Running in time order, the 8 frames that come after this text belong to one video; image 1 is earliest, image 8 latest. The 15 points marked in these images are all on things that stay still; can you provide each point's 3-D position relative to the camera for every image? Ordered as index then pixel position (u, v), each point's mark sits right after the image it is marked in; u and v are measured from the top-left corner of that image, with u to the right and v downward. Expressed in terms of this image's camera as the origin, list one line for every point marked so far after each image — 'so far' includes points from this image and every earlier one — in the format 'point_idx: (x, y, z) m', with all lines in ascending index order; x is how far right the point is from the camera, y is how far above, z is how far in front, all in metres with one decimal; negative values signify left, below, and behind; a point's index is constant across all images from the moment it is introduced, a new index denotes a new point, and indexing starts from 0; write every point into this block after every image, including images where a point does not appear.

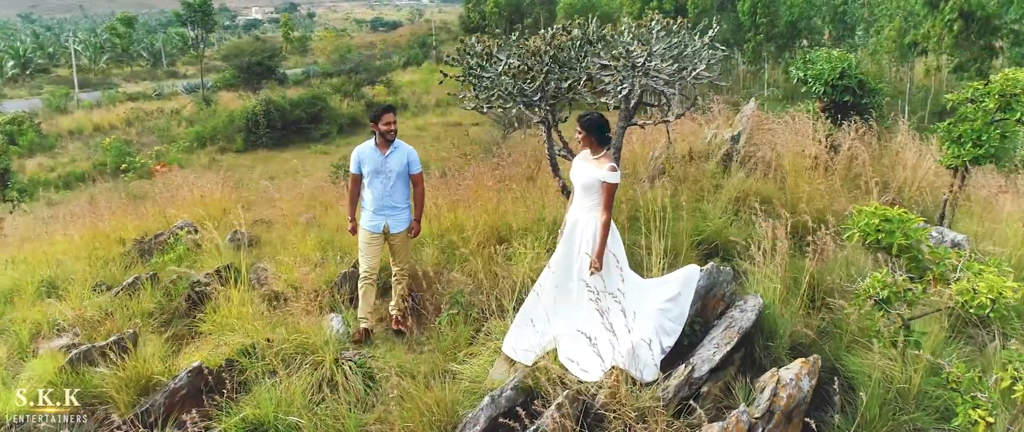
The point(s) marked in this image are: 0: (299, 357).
0: (-0.8, -0.6, +3.2) m
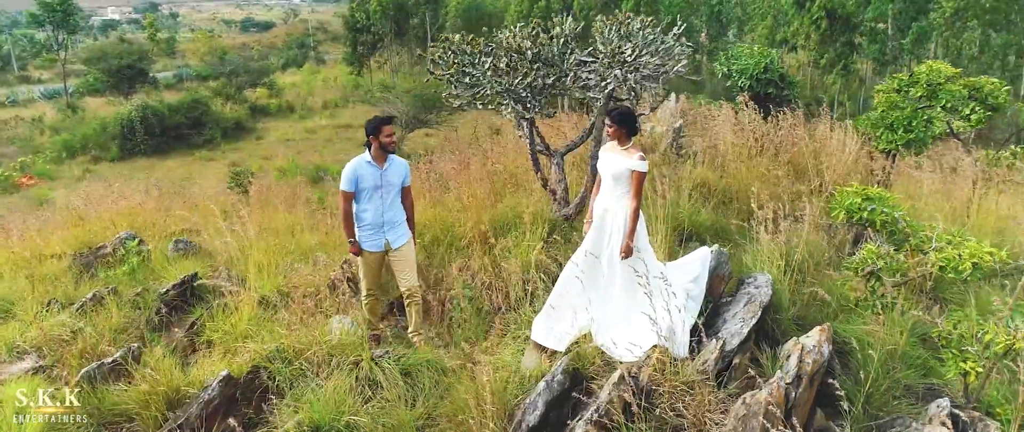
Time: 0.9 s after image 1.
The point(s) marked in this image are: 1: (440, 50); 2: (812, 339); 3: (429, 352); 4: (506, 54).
0: (-0.7, -0.6, +3.2) m
1: (-0.3, +1.0, +4.7) m
2: (+1.2, -0.5, +3.0) m
3: (-0.3, -0.6, +3.3) m
4: (+0.1, +1.0, +4.4) m
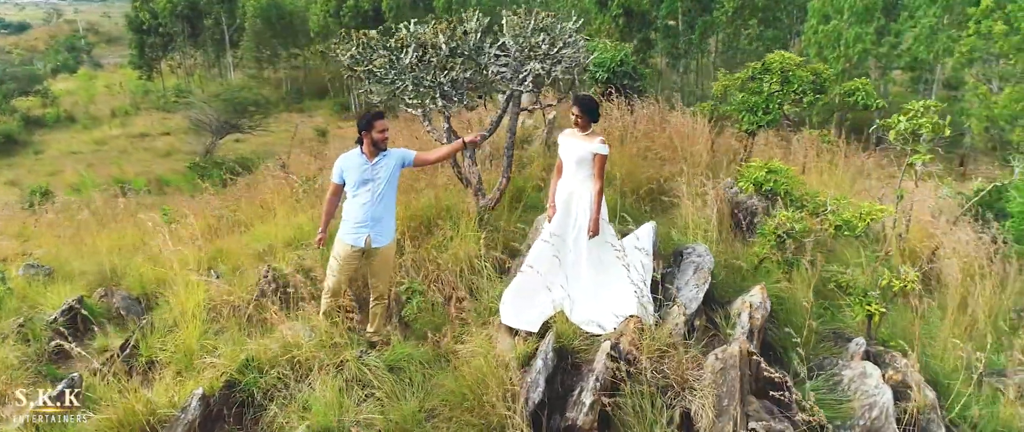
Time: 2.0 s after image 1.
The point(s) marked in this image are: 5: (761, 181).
0: (-0.8, -0.6, +3.1) m
1: (-0.9, +1.0, +4.6) m
2: (+1.1, -0.4, +3.4) m
3: (-0.5, -0.5, +3.3) m
4: (-0.4, +1.0, +4.4) m
5: (+1.3, +0.2, +4.0) m
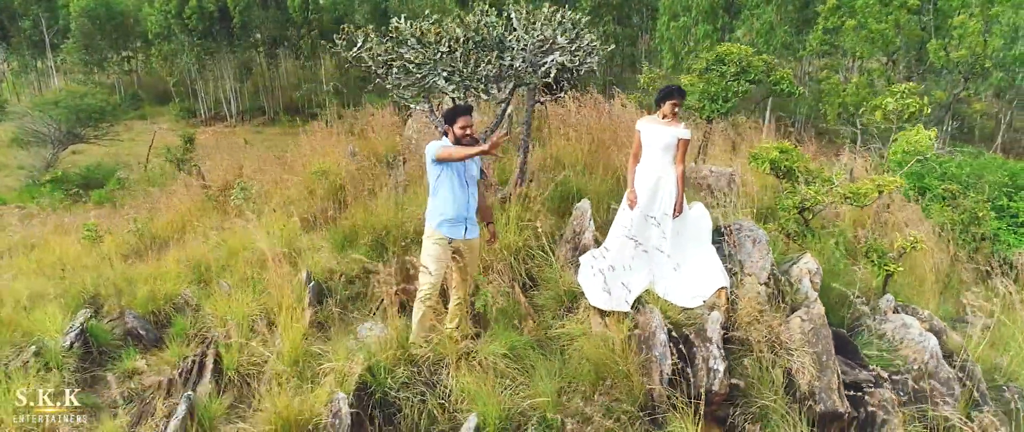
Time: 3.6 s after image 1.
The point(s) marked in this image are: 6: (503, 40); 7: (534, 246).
0: (-0.3, -0.6, +3.0) m
1: (-0.8, +1.0, +4.5) m
2: (+1.4, -0.2, +3.7) m
3: (0.0, -0.5, +3.3) m
4: (-0.3, +1.0, +4.4) m
5: (+1.5, +0.3, +4.4) m
6: (0.0, +1.0, +4.5) m
7: (+0.1, -0.2, +4.0) m
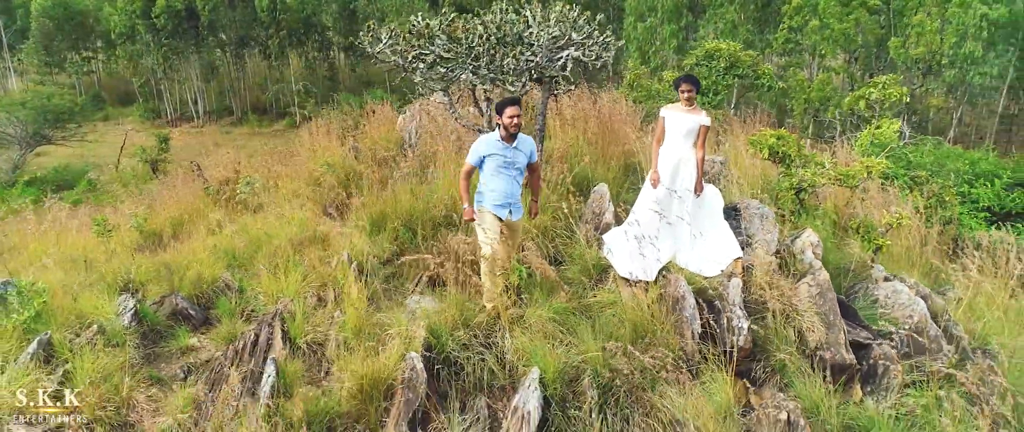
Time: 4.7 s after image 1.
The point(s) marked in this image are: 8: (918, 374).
0: (-0.1, -0.5, +3.3) m
1: (-0.7, +1.1, +4.8) m
2: (+1.6, -0.1, +4.1) m
3: (+0.2, -0.4, +3.6) m
4: (-0.2, +1.1, +4.7) m
5: (+1.6, +0.4, +4.8) m
6: (+0.1, +1.1, +4.8) m
7: (+0.3, -0.1, +4.4) m
8: (+1.9, -0.7, +3.6) m
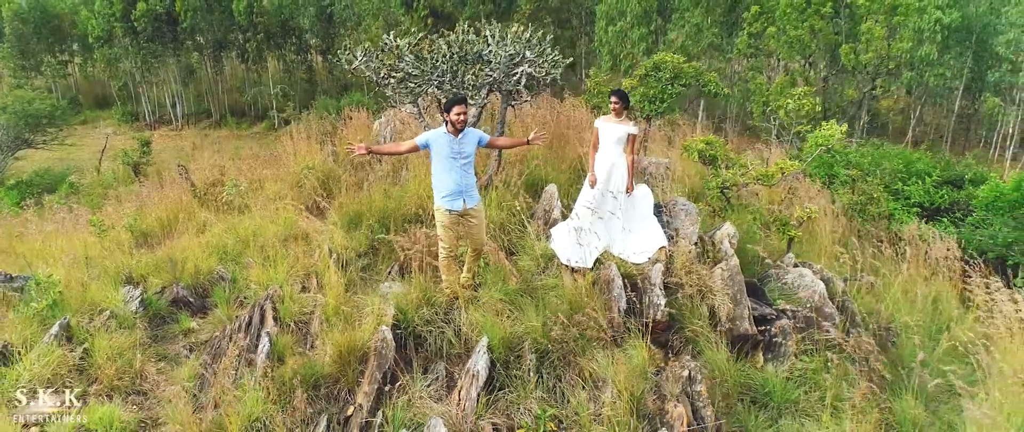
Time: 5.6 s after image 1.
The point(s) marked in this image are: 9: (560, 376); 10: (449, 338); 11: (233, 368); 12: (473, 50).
0: (-0.3, -0.5, +4.0) m
1: (-1.0, +1.1, +5.4) m
2: (+1.3, -0.1, +4.8) m
3: (-0.1, -0.4, +4.2) m
4: (-0.5, +1.1, +5.3) m
5: (+1.3, +0.5, +5.5) m
6: (-0.2, +1.1, +5.4) m
7: (0.0, 0.0, +5.0) m
8: (+1.6, -0.7, +4.2) m
9: (+0.2, -0.7, +3.6) m
10: (-0.3, -0.6, +3.8) m
11: (-1.3, -0.7, +3.7) m
12: (-0.3, +1.2, +5.4) m
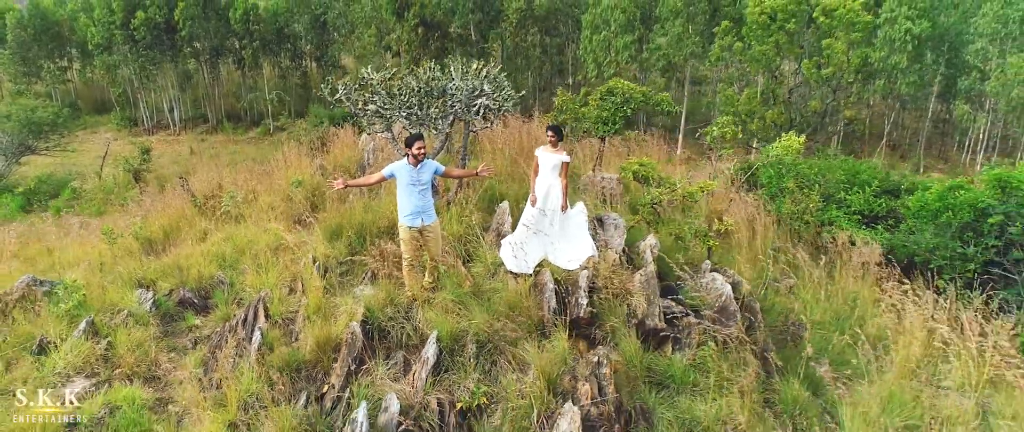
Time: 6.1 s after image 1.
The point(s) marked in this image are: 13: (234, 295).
0: (-0.7, -0.6, +4.8) m
1: (-1.3, +1.0, +6.3) m
2: (+1.0, -0.2, +5.7) m
3: (-0.4, -0.5, +5.1) m
4: (-0.8, +1.0, +6.2) m
5: (+1.0, +0.4, +6.3) m
6: (-0.5, +1.0, +6.3) m
7: (-0.3, -0.1, +5.9) m
8: (+1.3, -0.8, +5.1) m
9: (-0.1, -0.8, +4.4) m
10: (-0.6, -0.7, +4.6) m
11: (-1.6, -0.8, +4.5) m
12: (-0.6, +1.1, +6.3) m
13: (-2.1, -0.6, +5.7) m
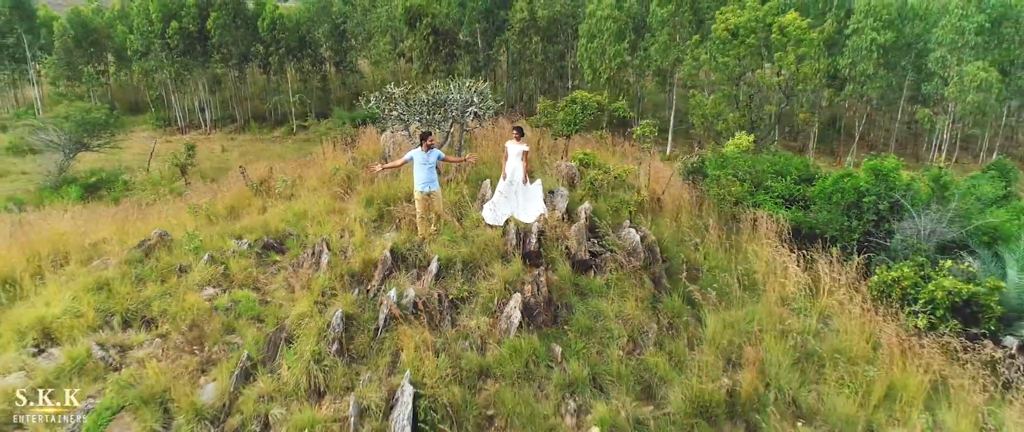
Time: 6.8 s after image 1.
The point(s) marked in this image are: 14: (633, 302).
0: (-0.9, -0.3, +7.5) m
1: (-1.5, +1.3, +8.9) m
2: (+0.8, +0.1, +8.2) m
3: (-0.6, -0.2, +7.7) m
4: (-1.0, +1.3, +8.8) m
5: (+0.8, +0.7, +8.9) m
6: (-0.8, +1.3, +8.9) m
7: (-0.5, +0.2, +8.5) m
8: (+1.1, -0.5, +7.7) m
9: (-0.3, -0.5, +7.0) m
10: (-0.9, -0.4, +7.2) m
11: (-1.9, -0.5, +7.1) m
12: (-0.8, +1.4, +8.9) m
13: (-2.3, -0.3, +8.4) m
14: (+1.1, -0.8, +7.0) m
